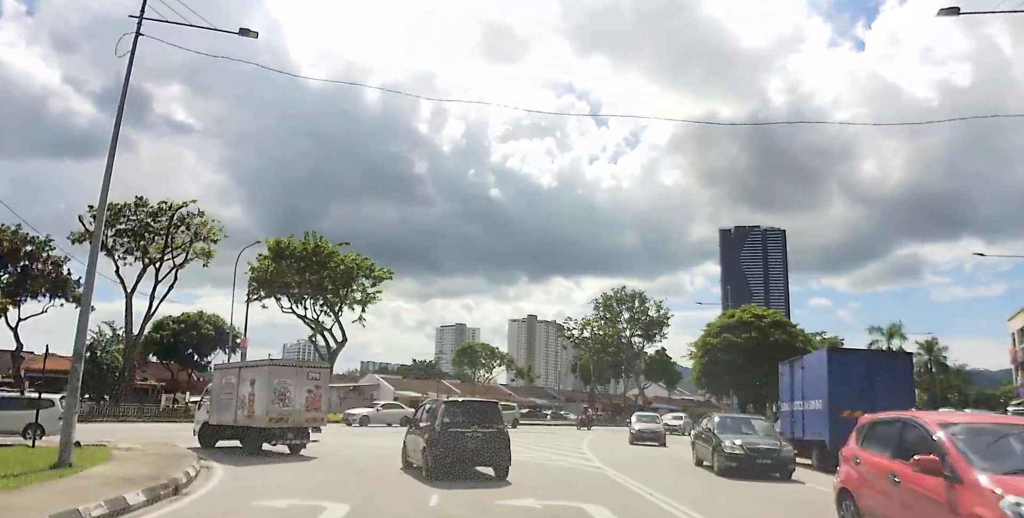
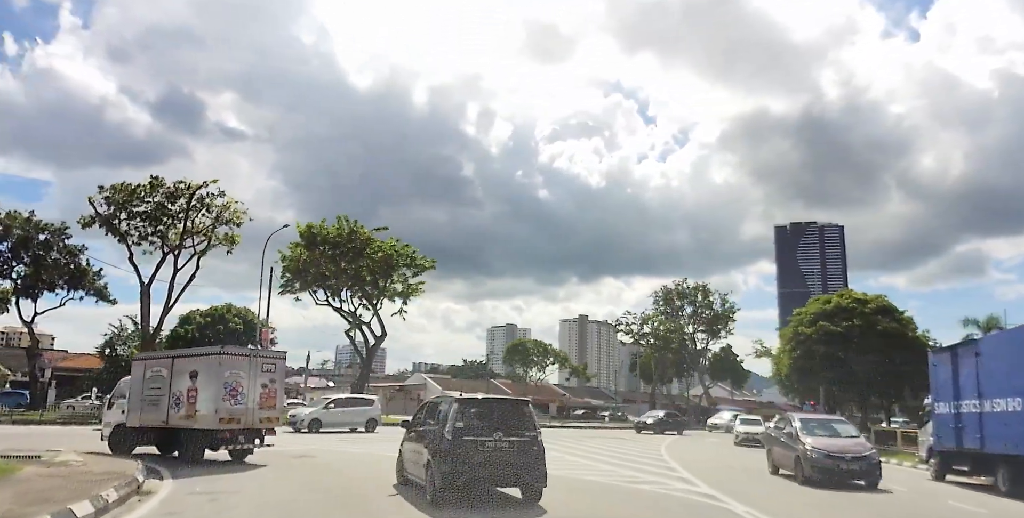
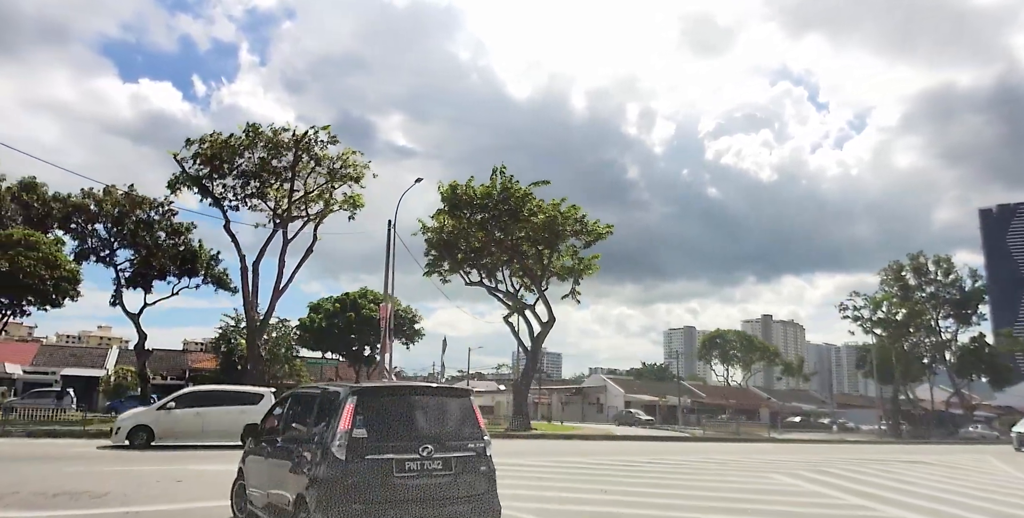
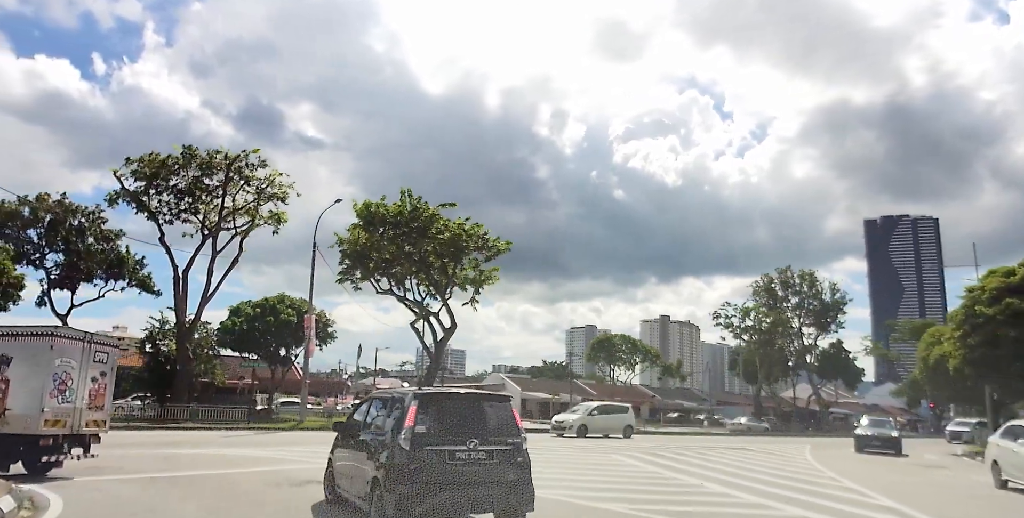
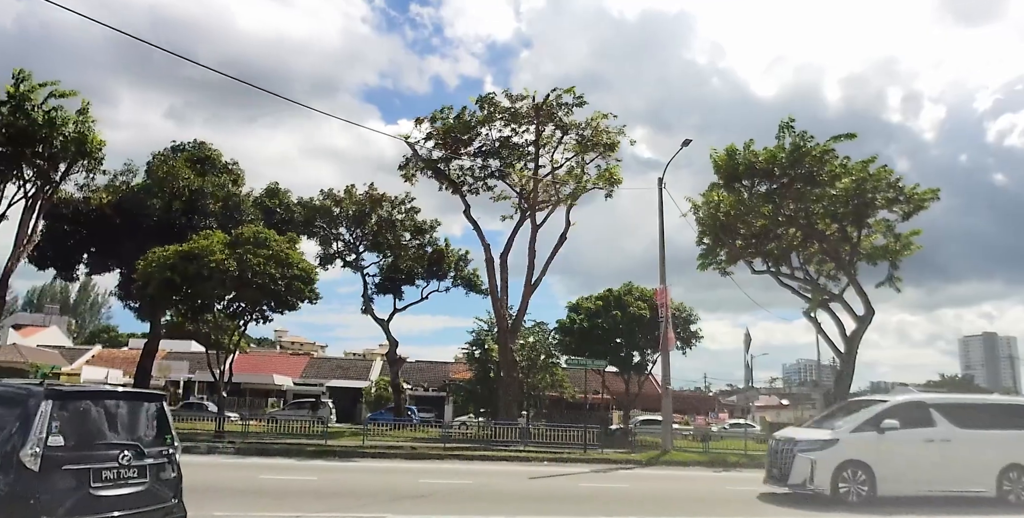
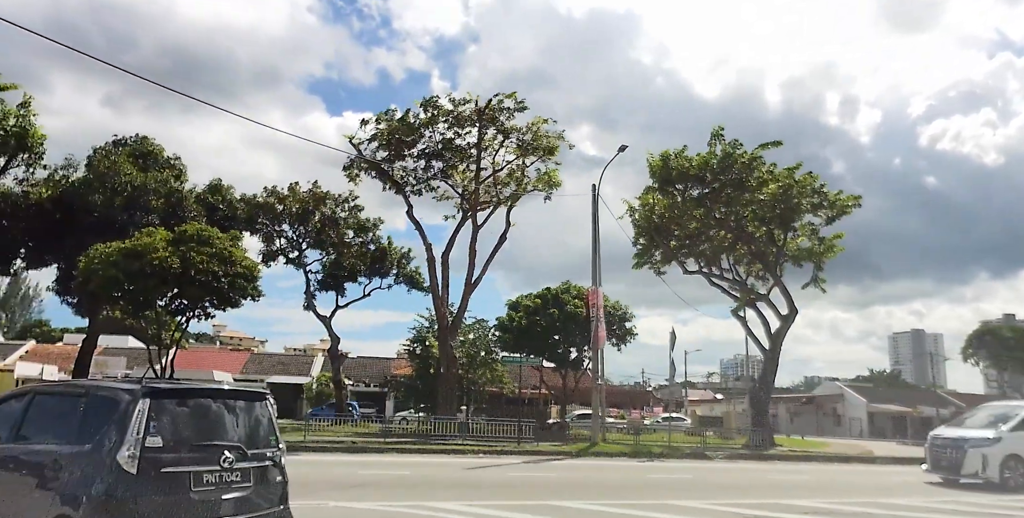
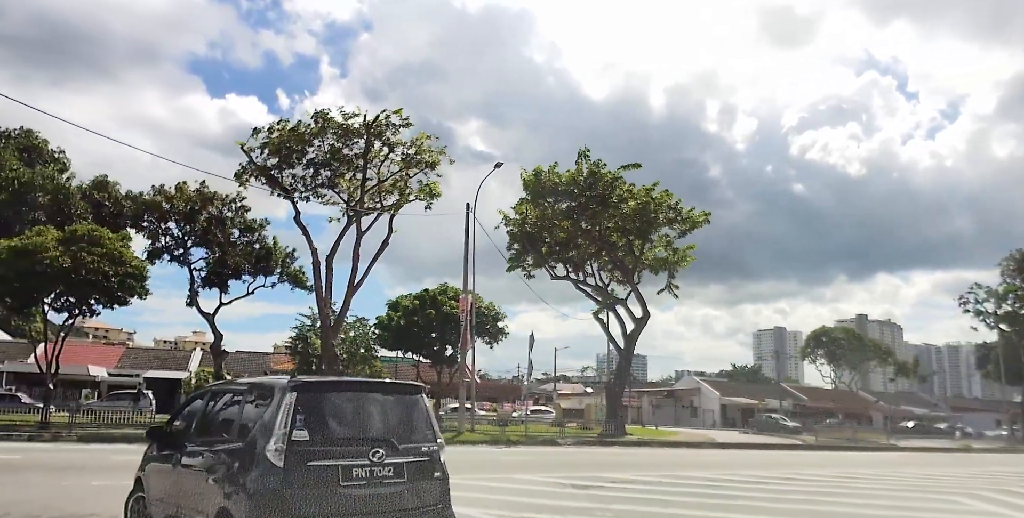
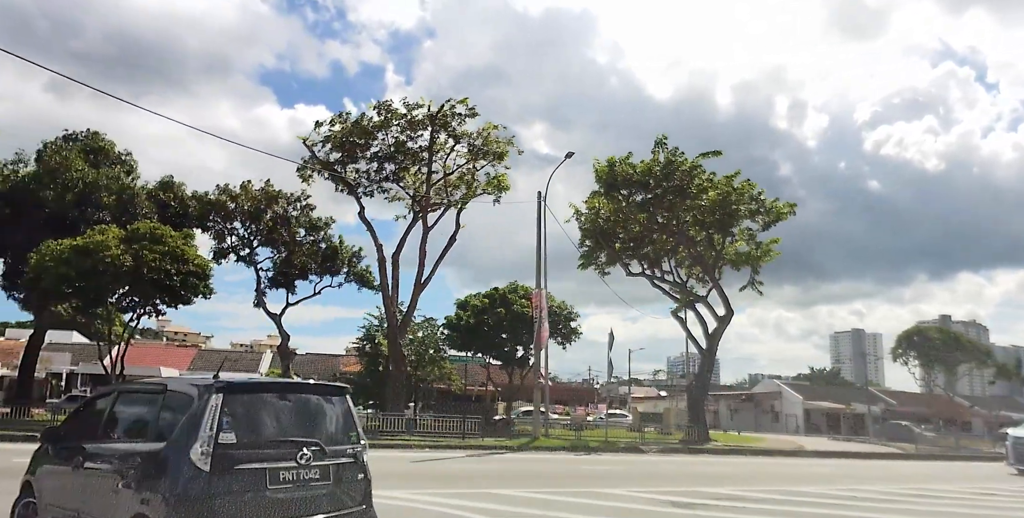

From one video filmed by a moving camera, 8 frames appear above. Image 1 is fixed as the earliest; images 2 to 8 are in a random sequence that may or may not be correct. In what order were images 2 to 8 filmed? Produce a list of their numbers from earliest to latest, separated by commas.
2, 4, 3, 7, 8, 6, 5
